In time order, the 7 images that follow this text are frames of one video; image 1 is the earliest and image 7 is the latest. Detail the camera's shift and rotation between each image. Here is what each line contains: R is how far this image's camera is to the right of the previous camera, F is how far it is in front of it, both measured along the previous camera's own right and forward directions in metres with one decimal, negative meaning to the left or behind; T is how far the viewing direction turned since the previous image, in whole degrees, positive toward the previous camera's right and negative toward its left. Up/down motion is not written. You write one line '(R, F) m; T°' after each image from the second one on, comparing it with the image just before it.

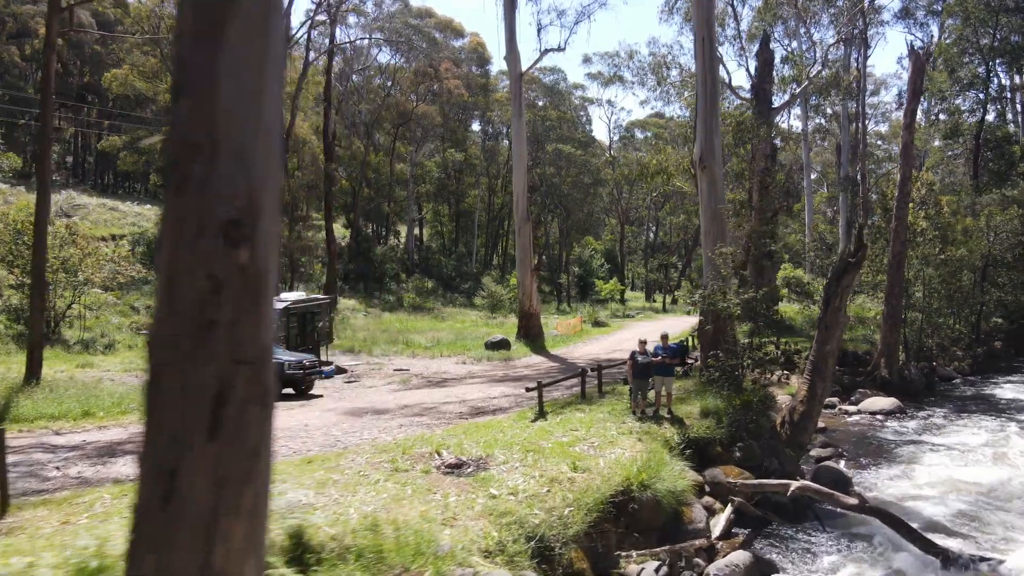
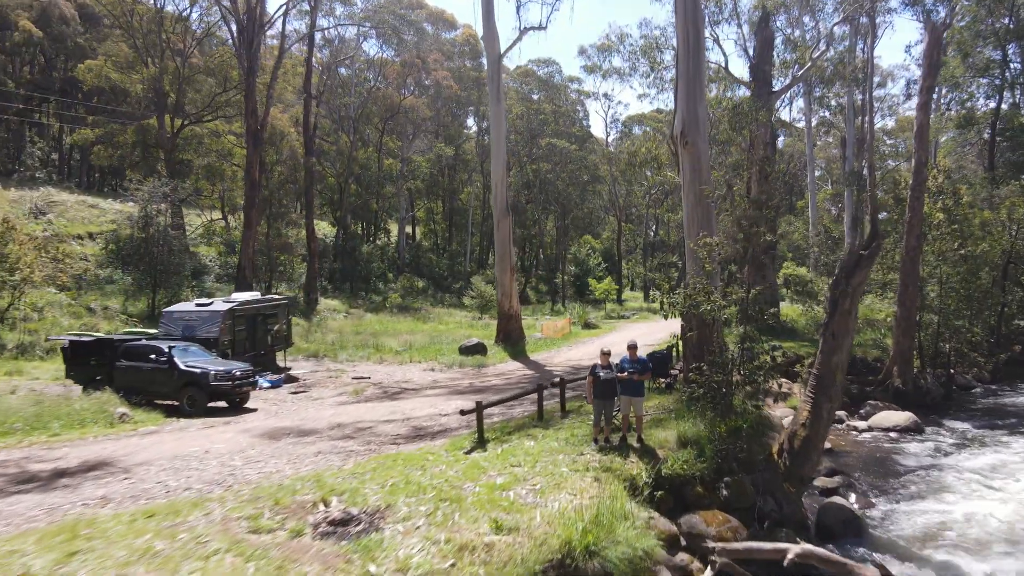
(+0.7, +1.7) m; 0°
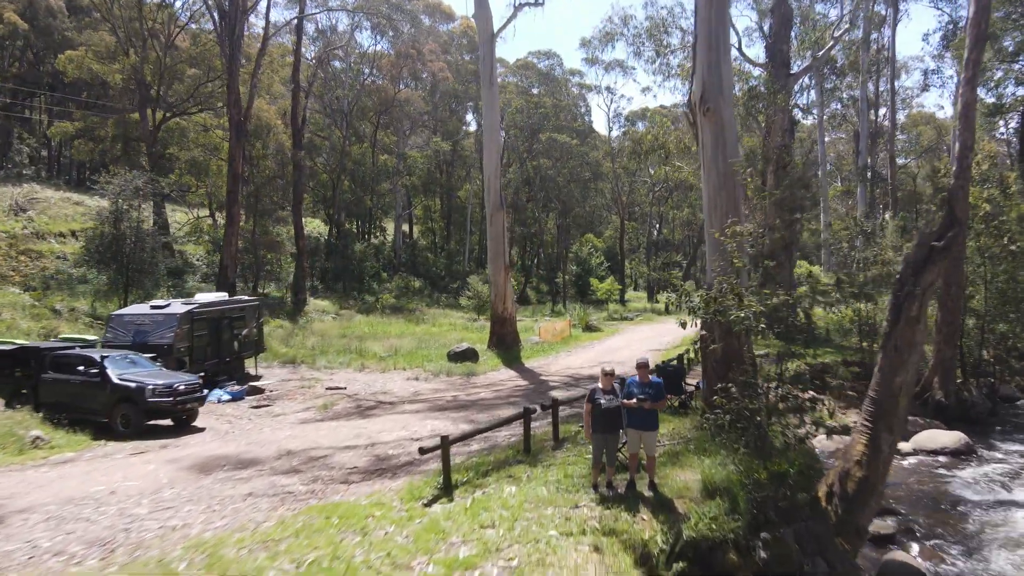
(+0.2, +1.6) m; 0°
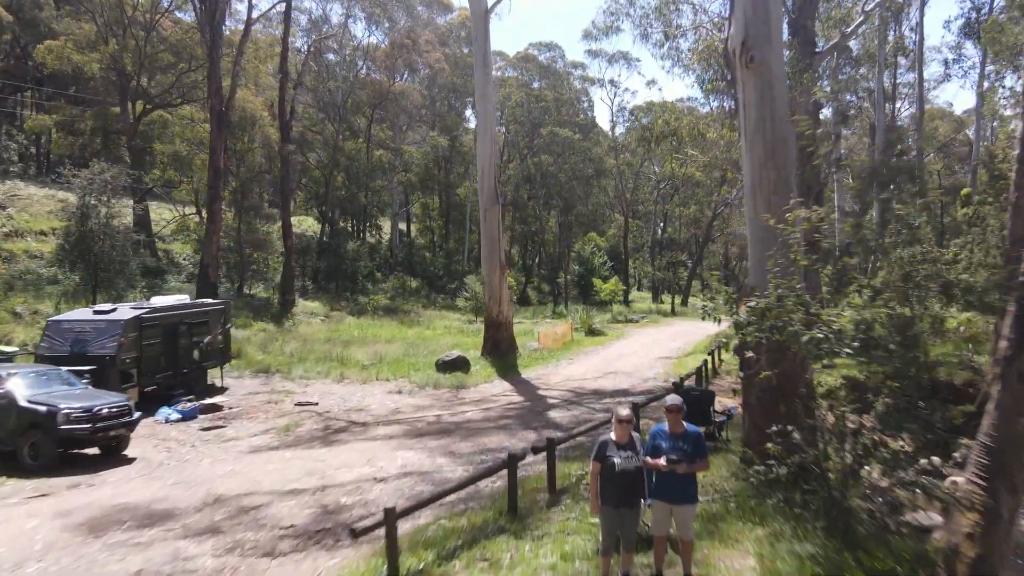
(+0.1, +1.7) m; 0°
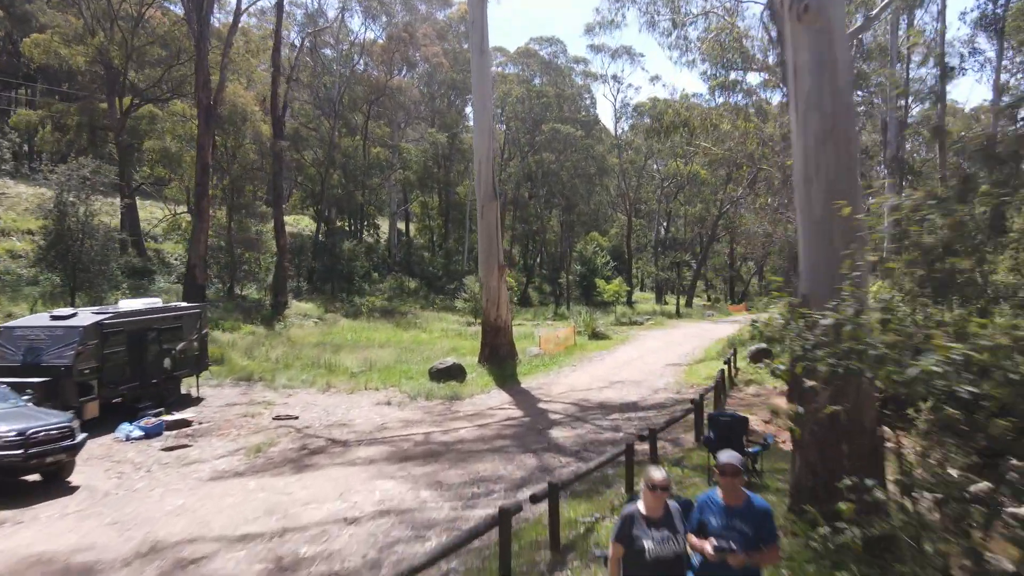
(0.0, +1.1) m; 0°
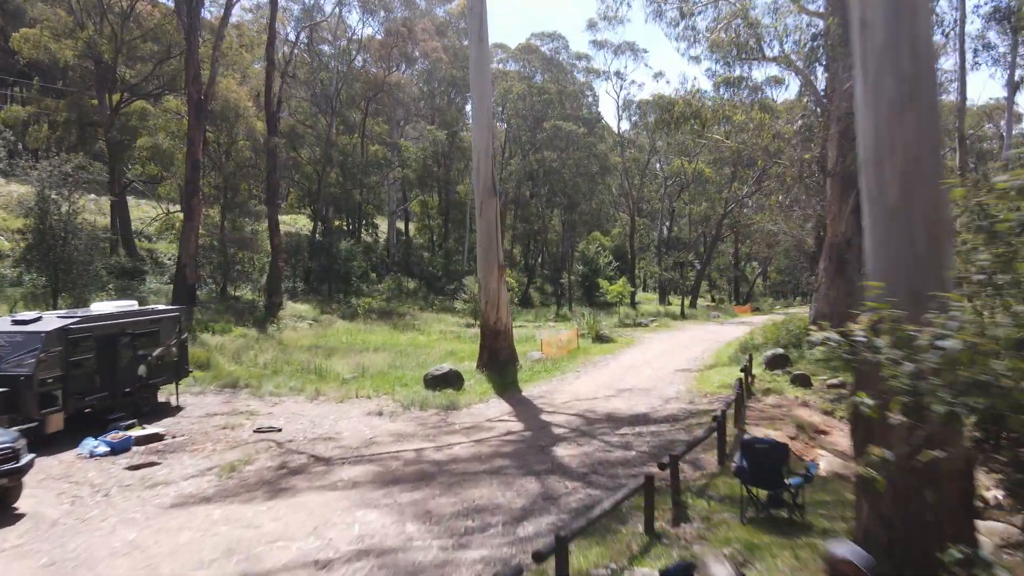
(0.0, +0.8) m; 0°
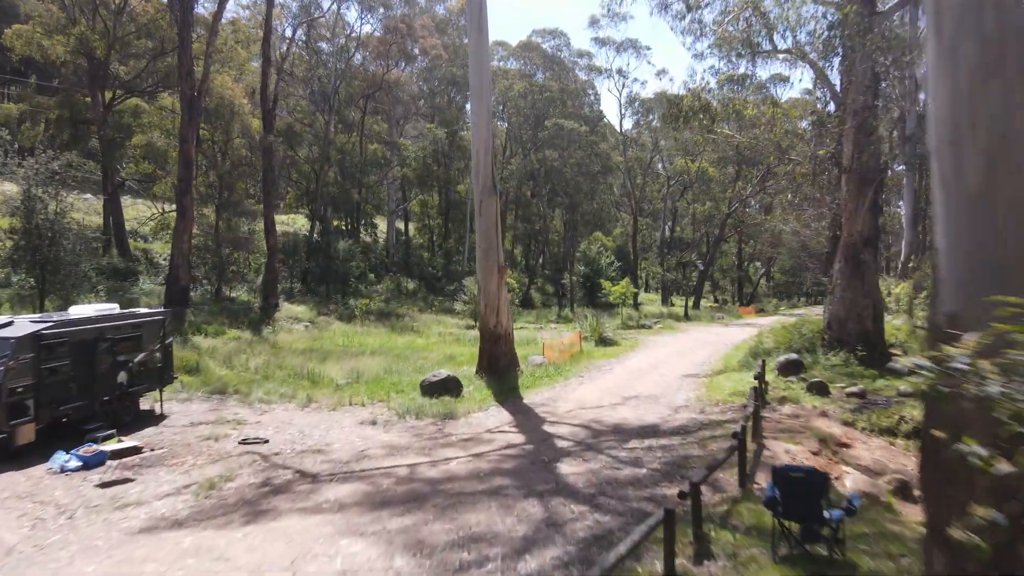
(0.0, +0.6) m; 0°
